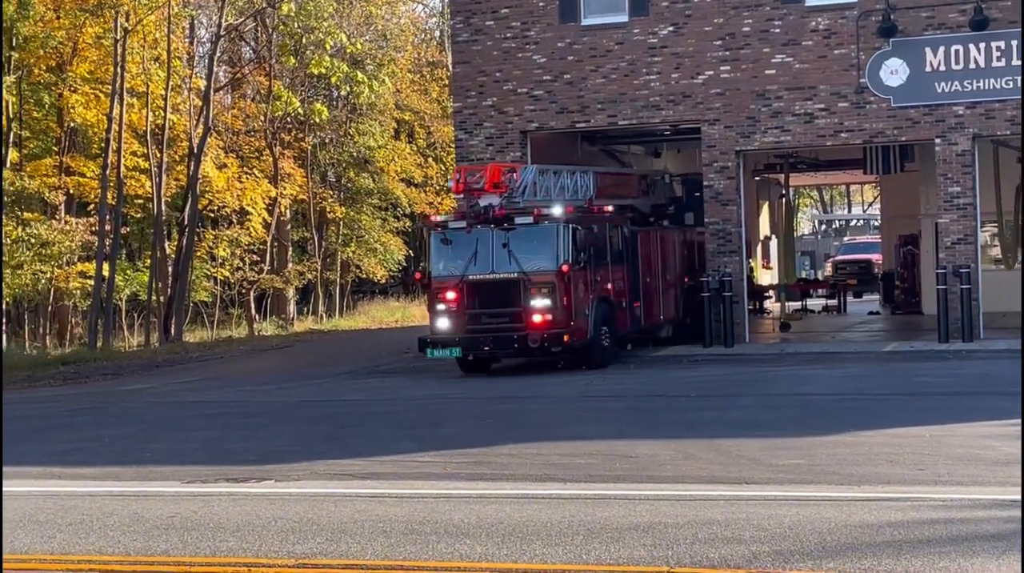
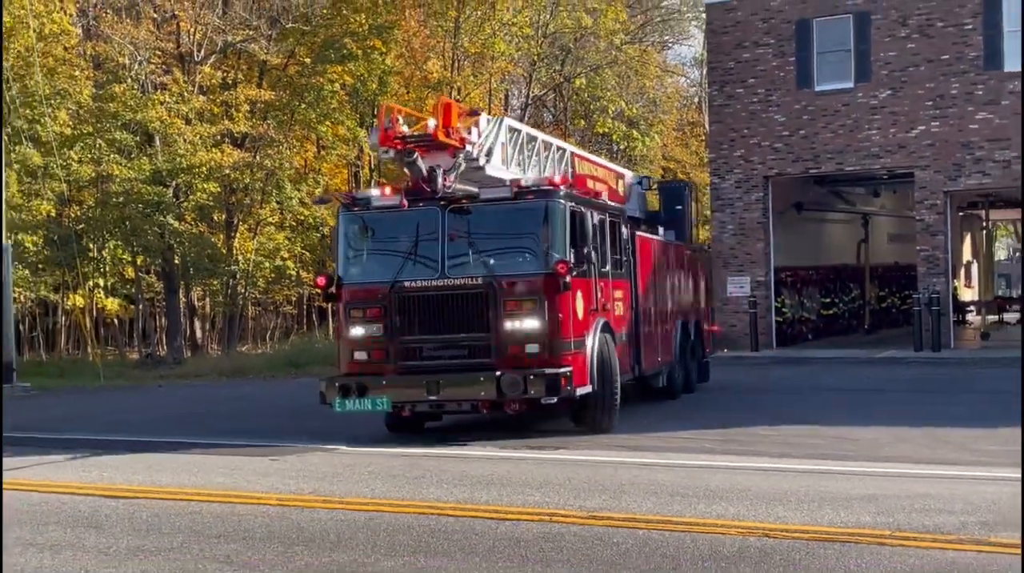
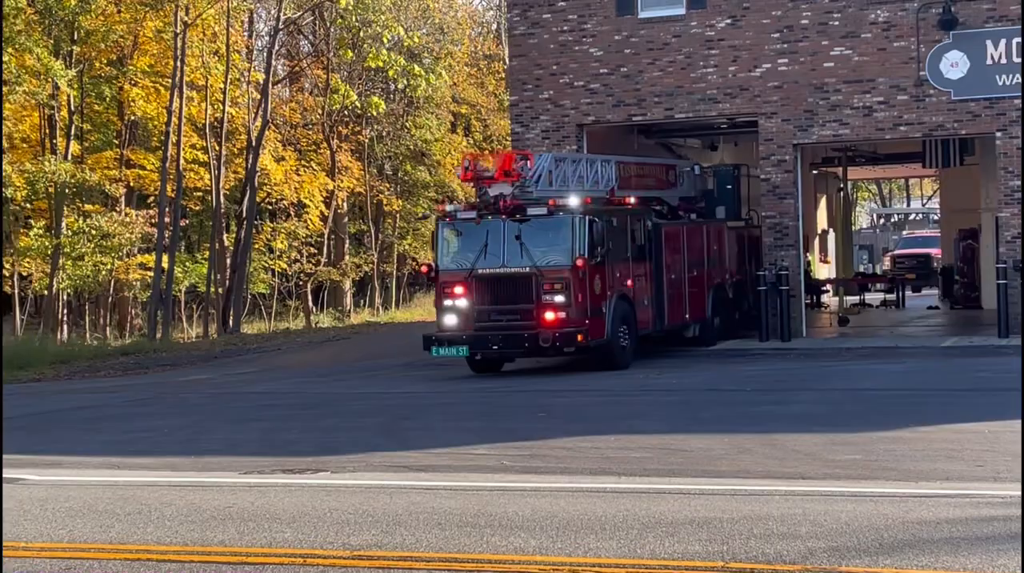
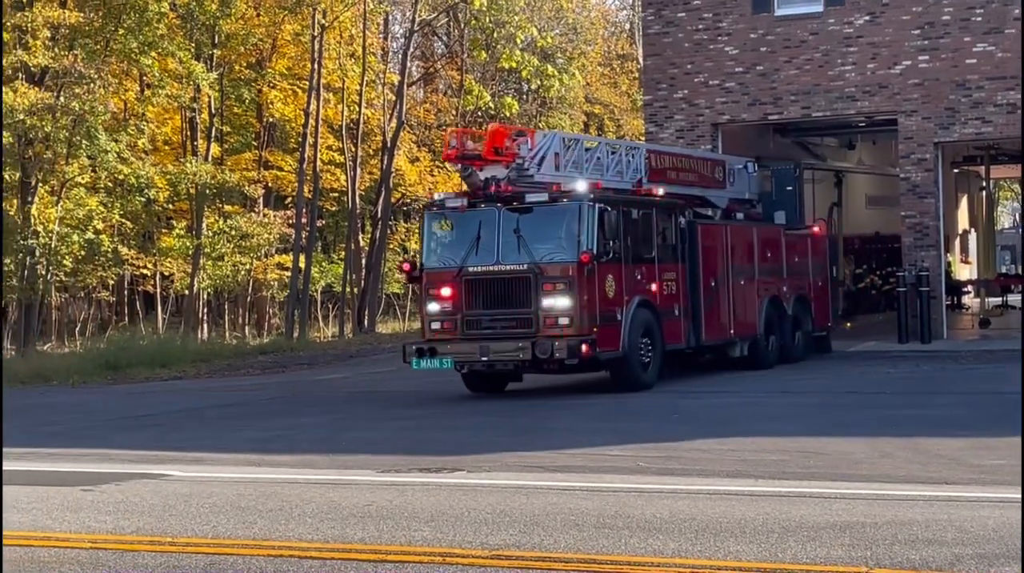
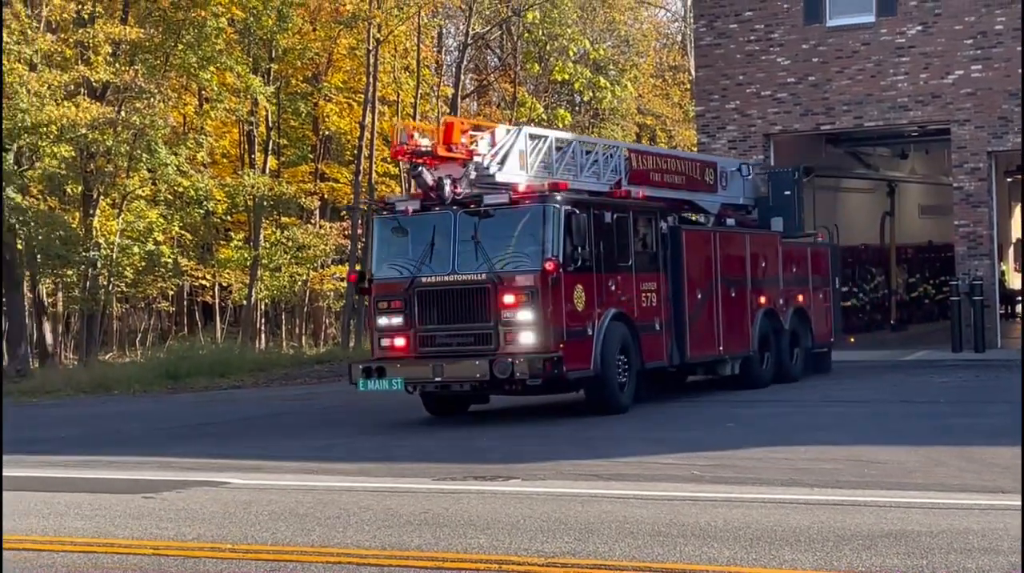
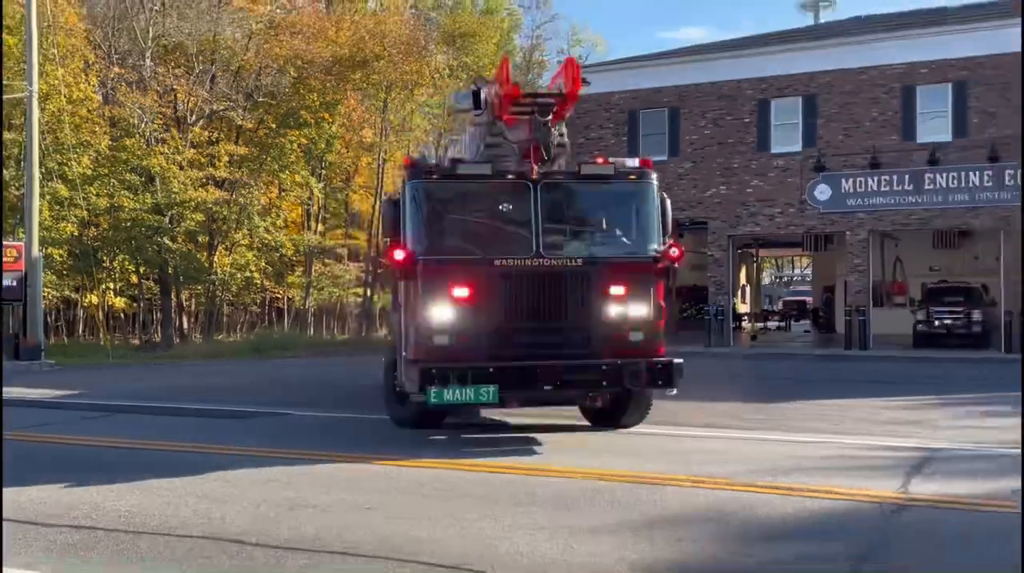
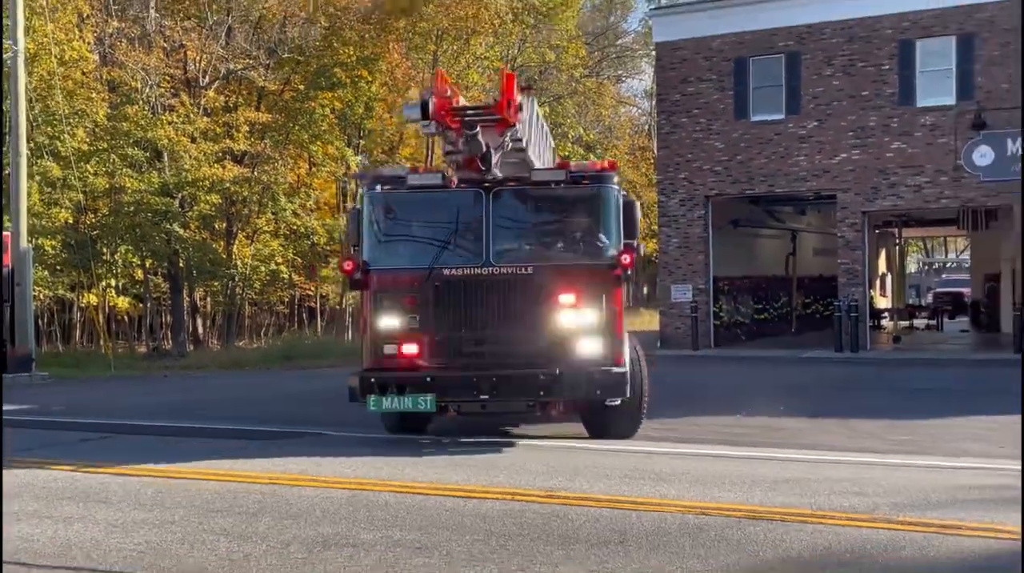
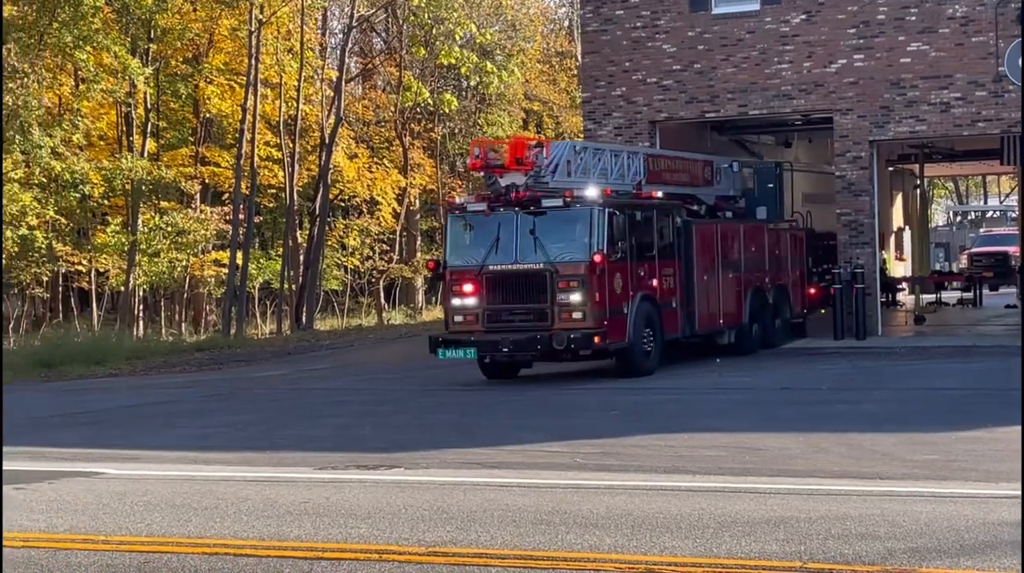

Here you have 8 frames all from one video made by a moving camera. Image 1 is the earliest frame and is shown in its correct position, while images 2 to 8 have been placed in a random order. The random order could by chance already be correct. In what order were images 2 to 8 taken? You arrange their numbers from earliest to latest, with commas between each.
3, 8, 4, 5, 2, 7, 6
